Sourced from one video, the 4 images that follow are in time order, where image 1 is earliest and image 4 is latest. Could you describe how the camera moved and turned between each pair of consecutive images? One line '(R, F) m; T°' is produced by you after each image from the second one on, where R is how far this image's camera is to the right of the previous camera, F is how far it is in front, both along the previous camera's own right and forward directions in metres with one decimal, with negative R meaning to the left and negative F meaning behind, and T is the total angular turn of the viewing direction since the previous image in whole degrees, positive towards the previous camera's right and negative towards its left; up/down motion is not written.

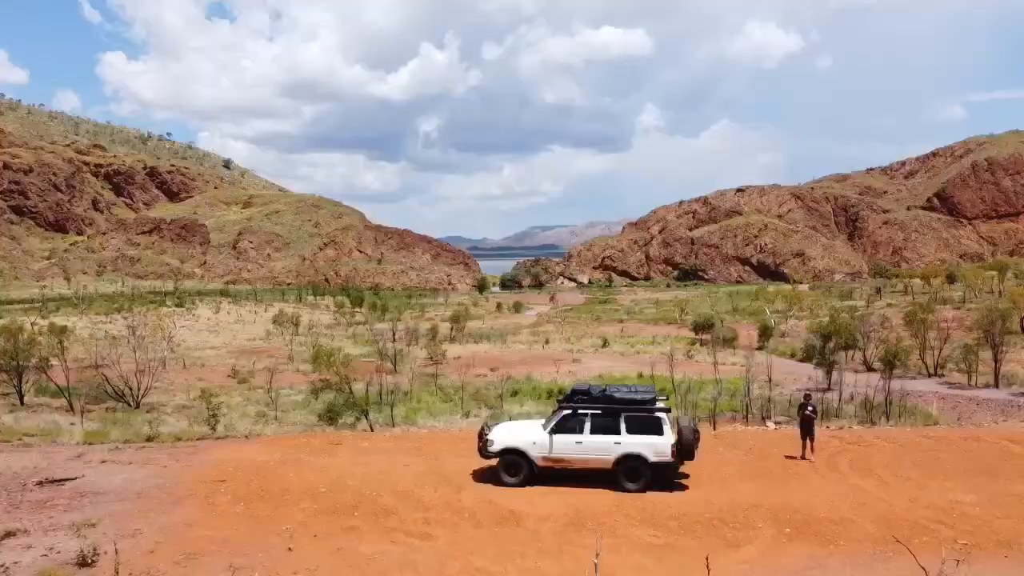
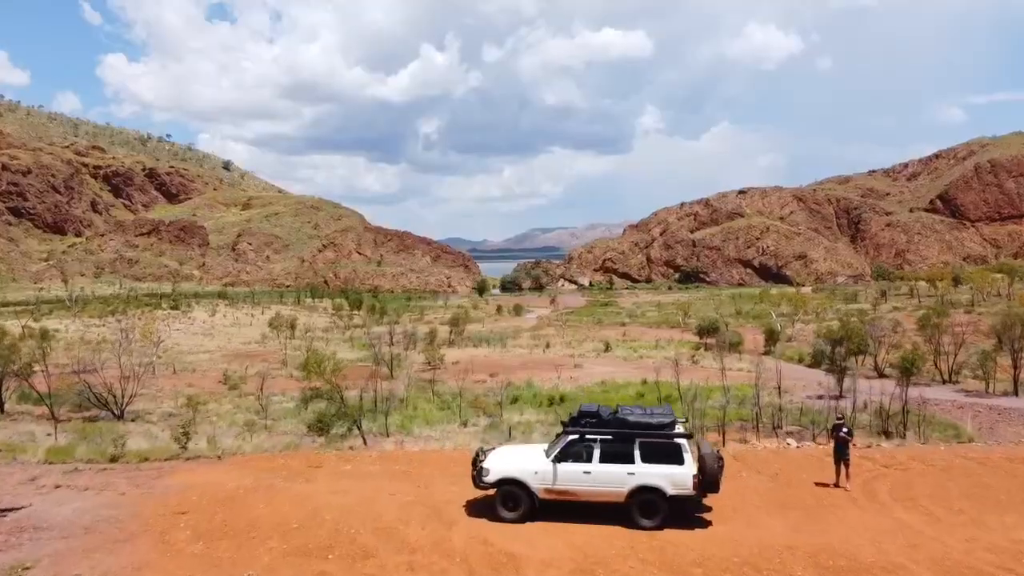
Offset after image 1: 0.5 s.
(0.0, +0.8) m; 0°
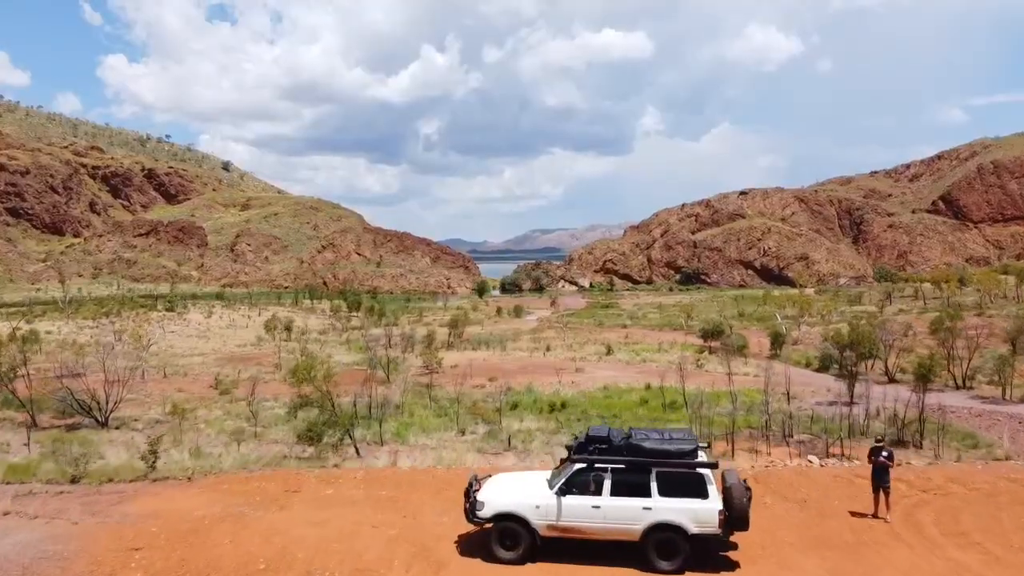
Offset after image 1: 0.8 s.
(0.0, +0.7) m; 0°
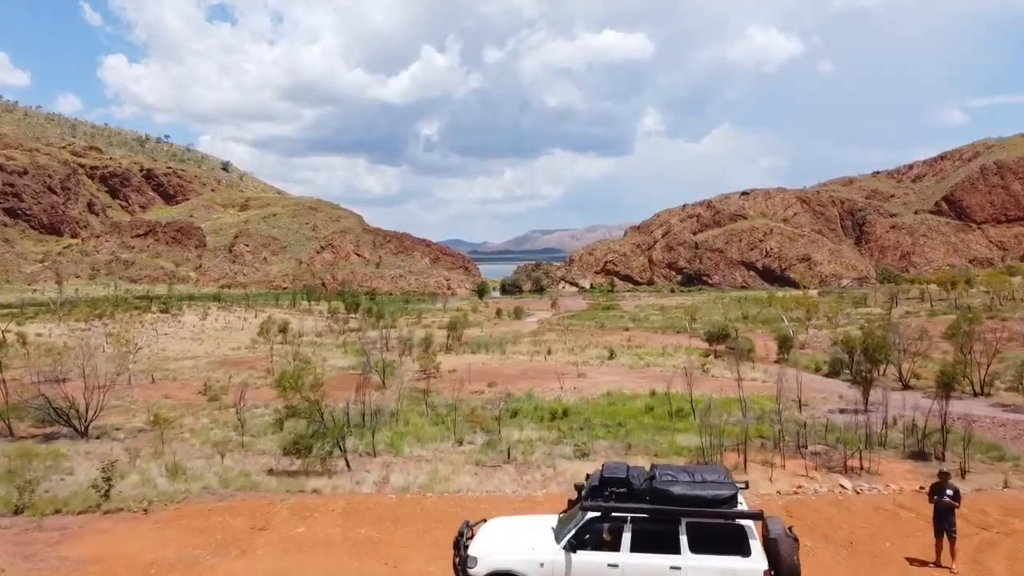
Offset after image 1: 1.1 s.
(0.0, +0.8) m; 0°
